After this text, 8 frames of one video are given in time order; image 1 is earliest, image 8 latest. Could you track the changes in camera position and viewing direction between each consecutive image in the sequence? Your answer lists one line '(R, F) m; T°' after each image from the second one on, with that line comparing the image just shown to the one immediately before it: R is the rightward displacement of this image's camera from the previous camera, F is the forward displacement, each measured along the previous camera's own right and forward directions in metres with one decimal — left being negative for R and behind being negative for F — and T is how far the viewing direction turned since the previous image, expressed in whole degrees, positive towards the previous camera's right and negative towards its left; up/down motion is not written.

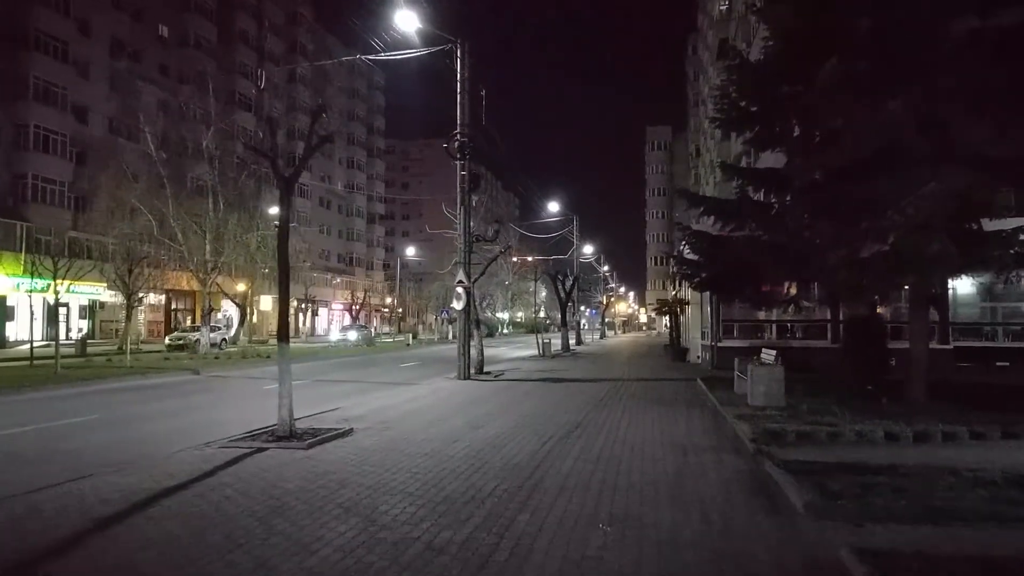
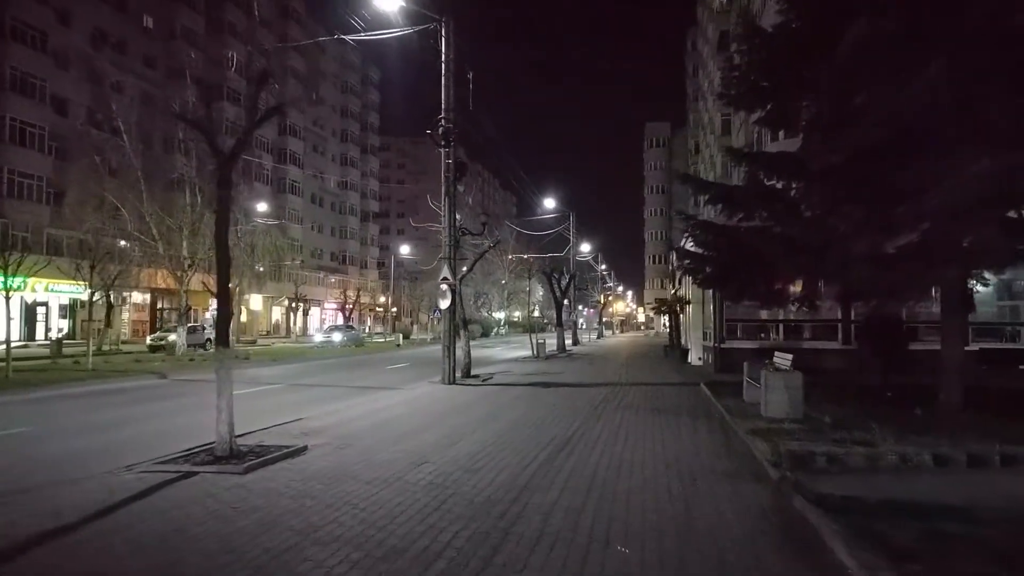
(+0.3, +1.5) m; 0°
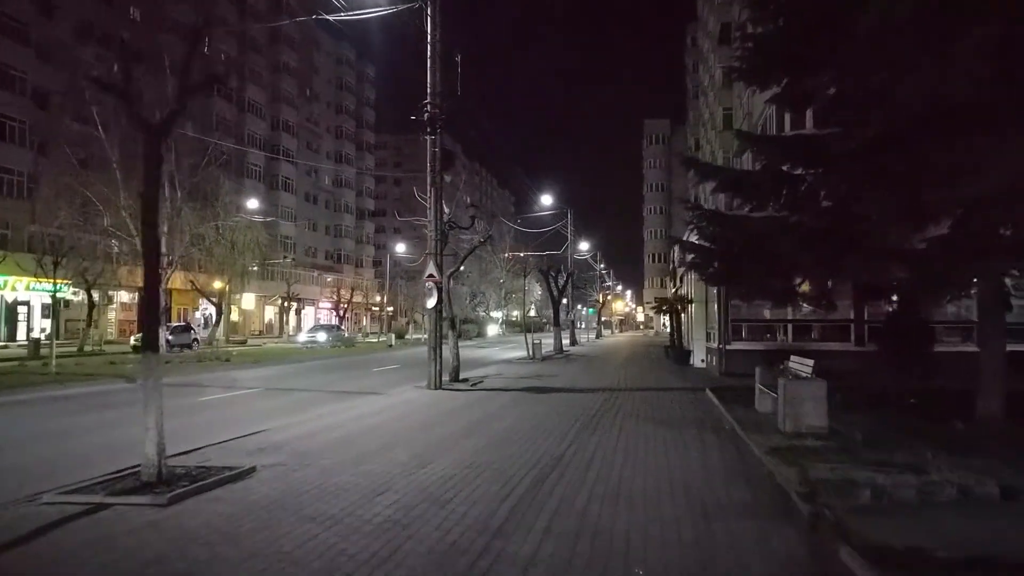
(+0.2, +1.3) m; 0°
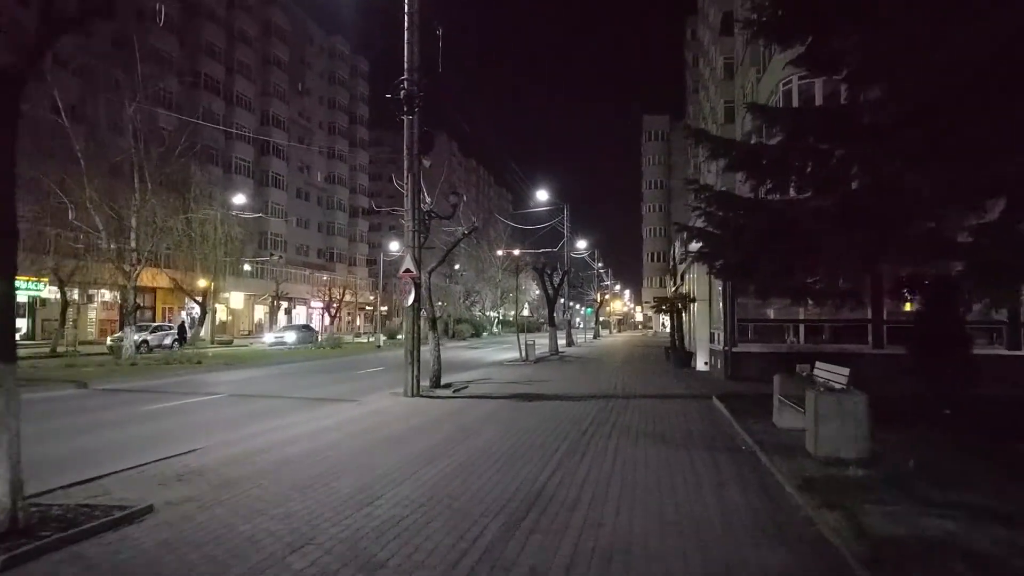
(+0.3, +1.8) m; 0°
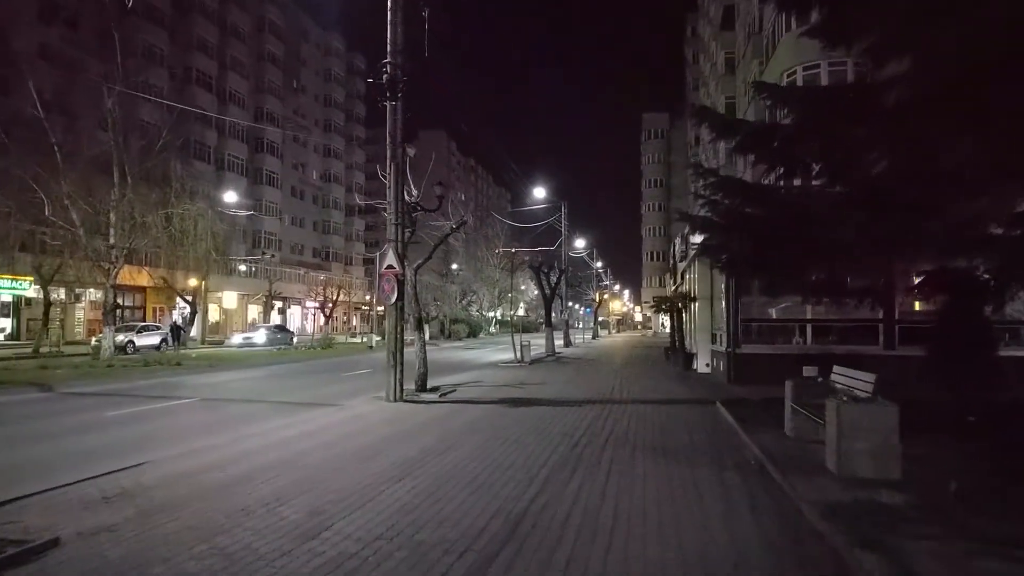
(+0.2, +1.0) m; 0°
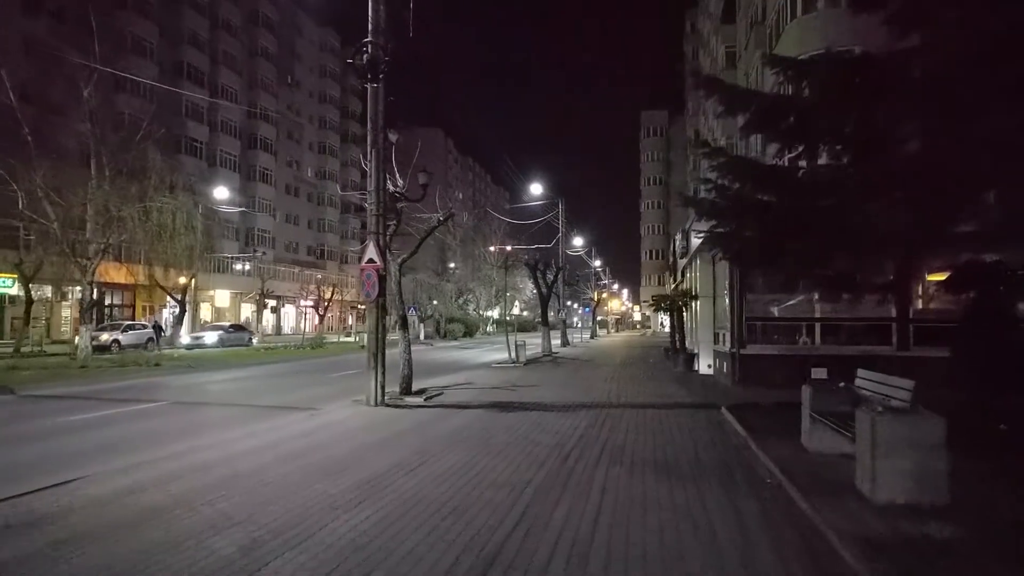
(+0.2, +1.1) m; 0°
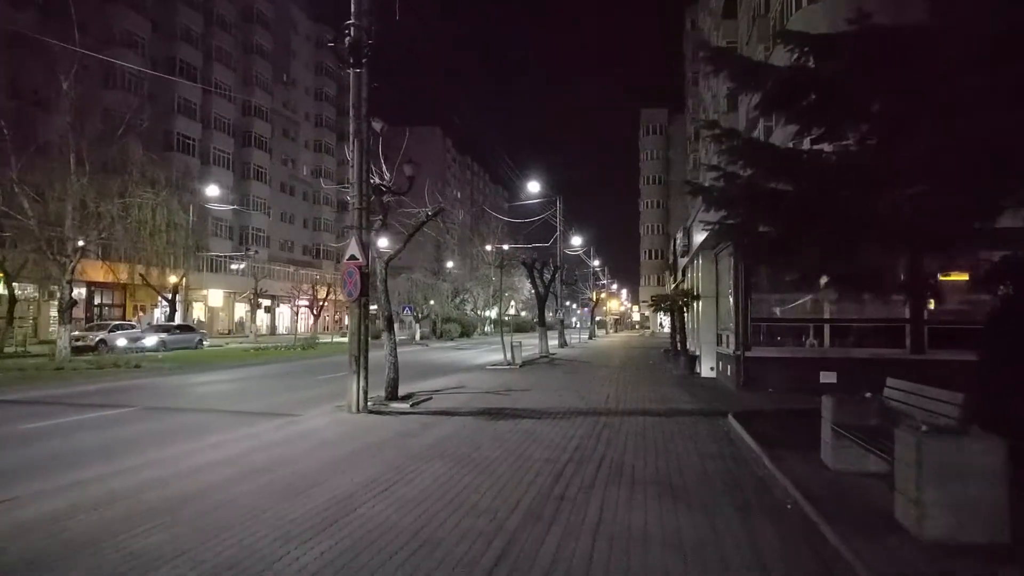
(+0.1, +0.9) m; 0°
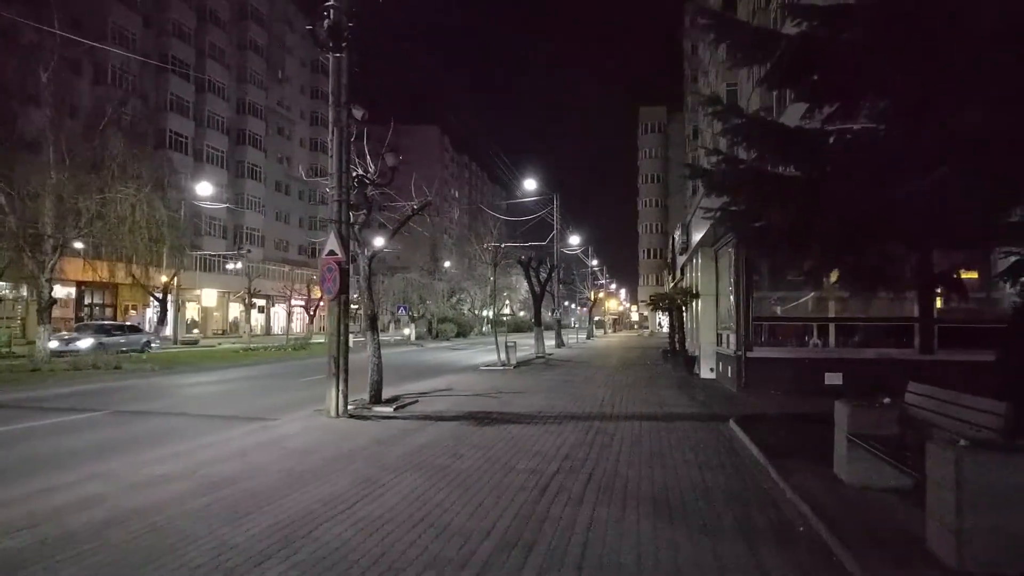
(+0.2, +0.8) m; 0°
